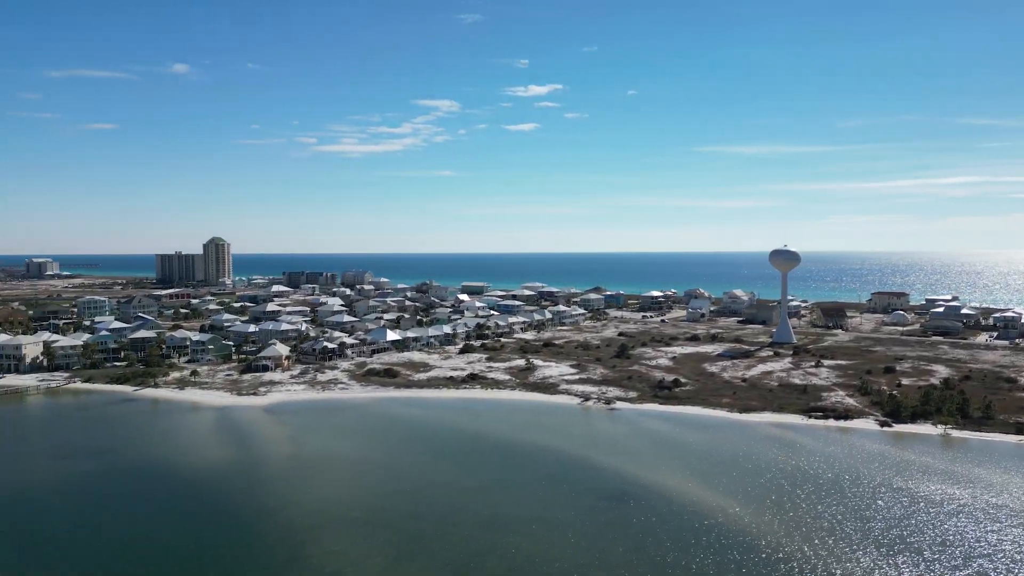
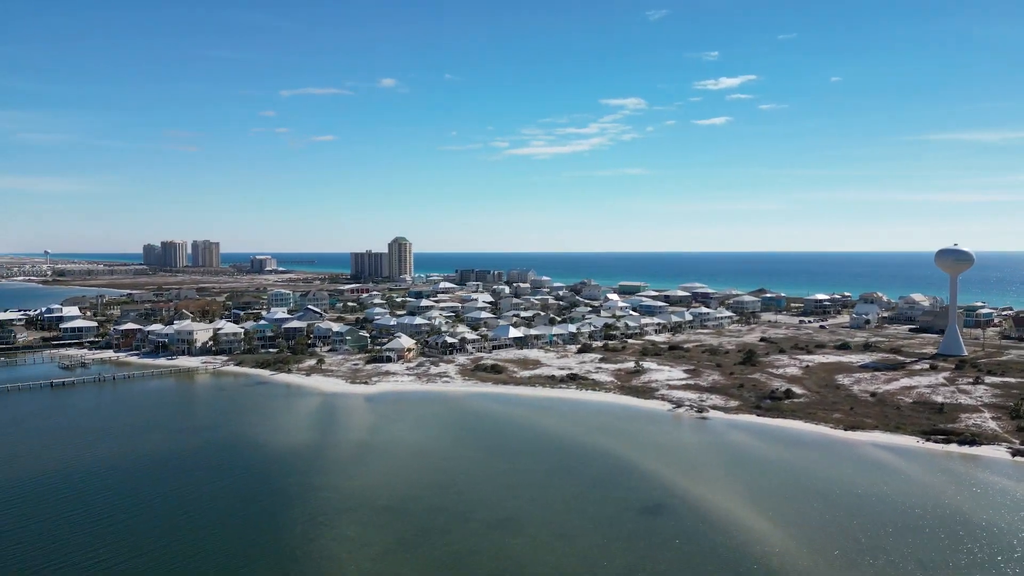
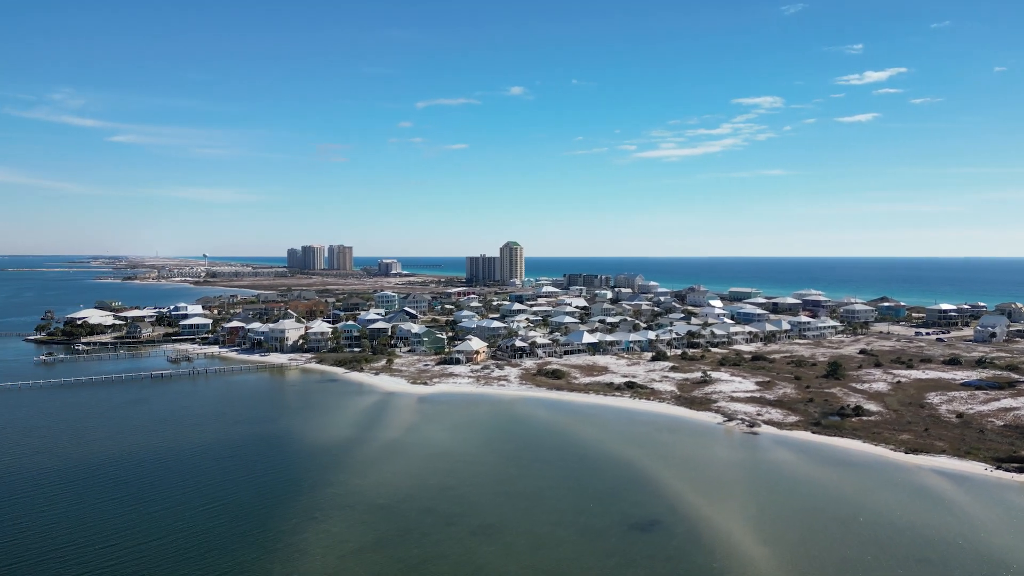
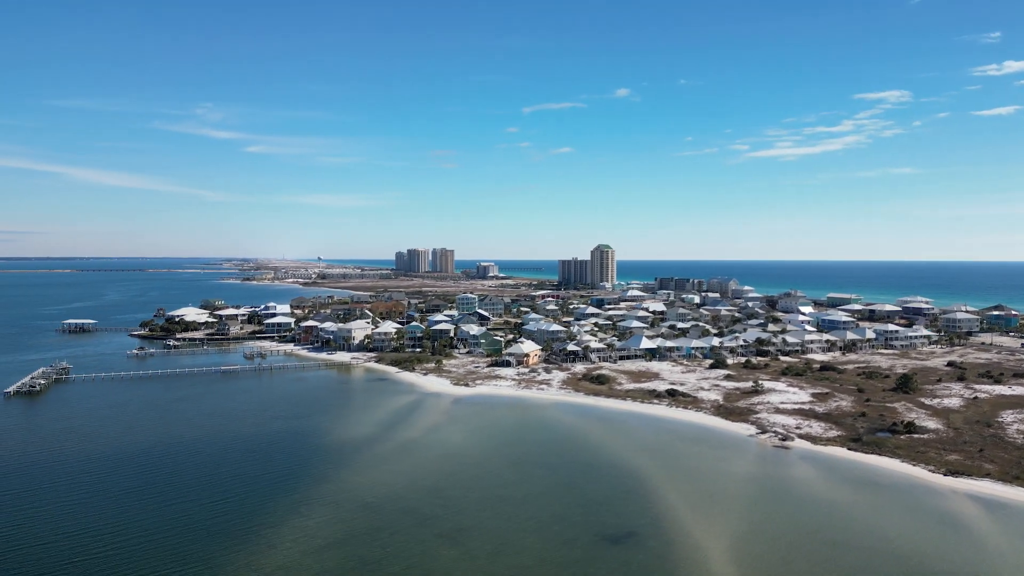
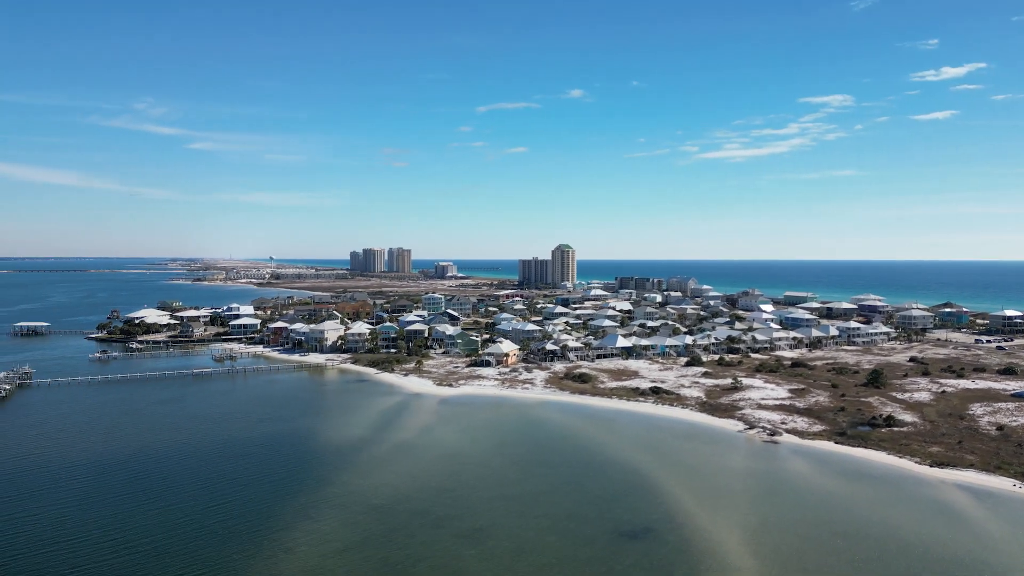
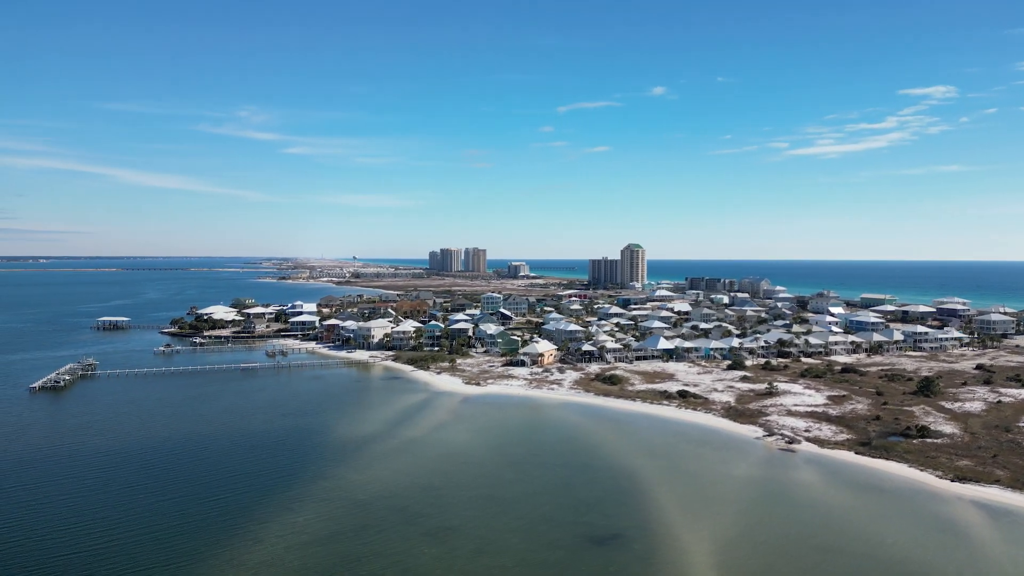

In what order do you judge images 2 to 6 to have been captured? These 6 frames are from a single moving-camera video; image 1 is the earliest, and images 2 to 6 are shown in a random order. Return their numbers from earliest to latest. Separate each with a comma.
2, 3, 5, 4, 6
